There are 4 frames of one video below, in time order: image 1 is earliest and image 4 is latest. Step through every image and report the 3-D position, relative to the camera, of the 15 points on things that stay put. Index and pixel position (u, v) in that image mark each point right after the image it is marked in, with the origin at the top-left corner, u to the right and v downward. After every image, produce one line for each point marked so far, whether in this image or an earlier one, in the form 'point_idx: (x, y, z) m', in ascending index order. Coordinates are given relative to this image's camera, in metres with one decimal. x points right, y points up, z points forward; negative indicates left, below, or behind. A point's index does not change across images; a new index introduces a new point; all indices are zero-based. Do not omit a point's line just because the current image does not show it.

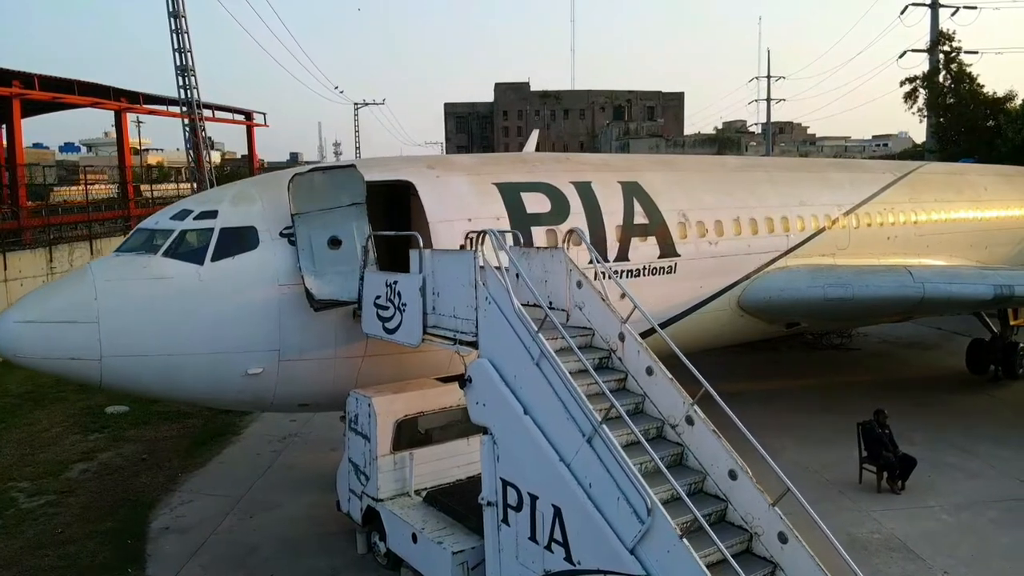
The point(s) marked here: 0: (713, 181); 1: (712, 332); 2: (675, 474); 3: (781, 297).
0: (+3.6, +1.9, +13.8) m
1: (+3.6, -0.8, +13.9) m
2: (+1.4, -1.6, +6.5) m
3: (+4.8, -0.2, +13.6) m
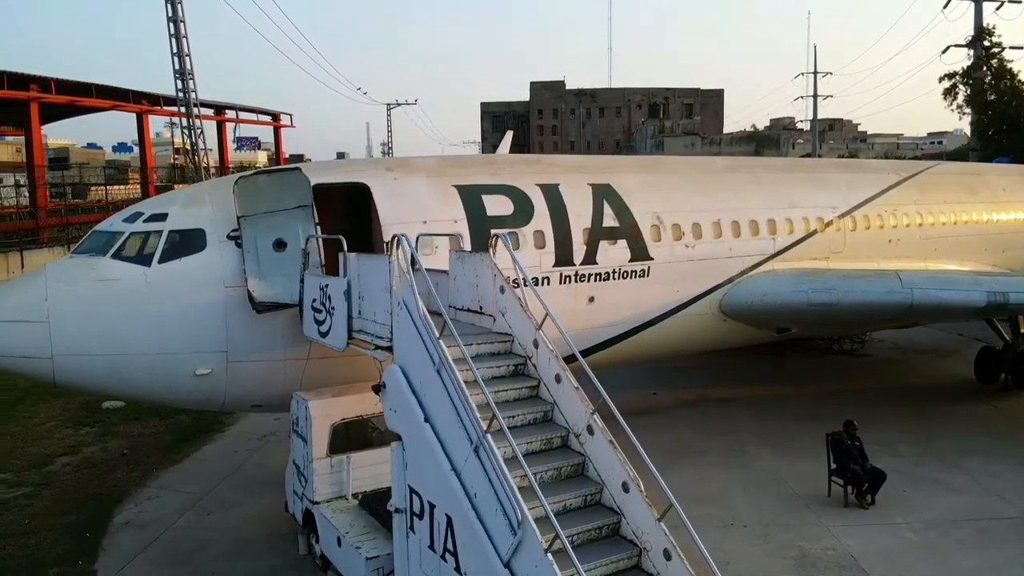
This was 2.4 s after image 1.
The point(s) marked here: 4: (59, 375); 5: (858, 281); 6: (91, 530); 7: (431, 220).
0: (+3.2, +1.9, +13.5) m
1: (+3.2, -0.9, +13.6) m
2: (+0.5, -1.6, +6.4) m
3: (+4.3, -0.2, +13.3) m
4: (-5.4, -1.0, +9.1) m
5: (+6.0, +0.1, +13.3) m
6: (-5.5, -3.2, +10.0) m
7: (-1.1, +0.9, +10.4) m
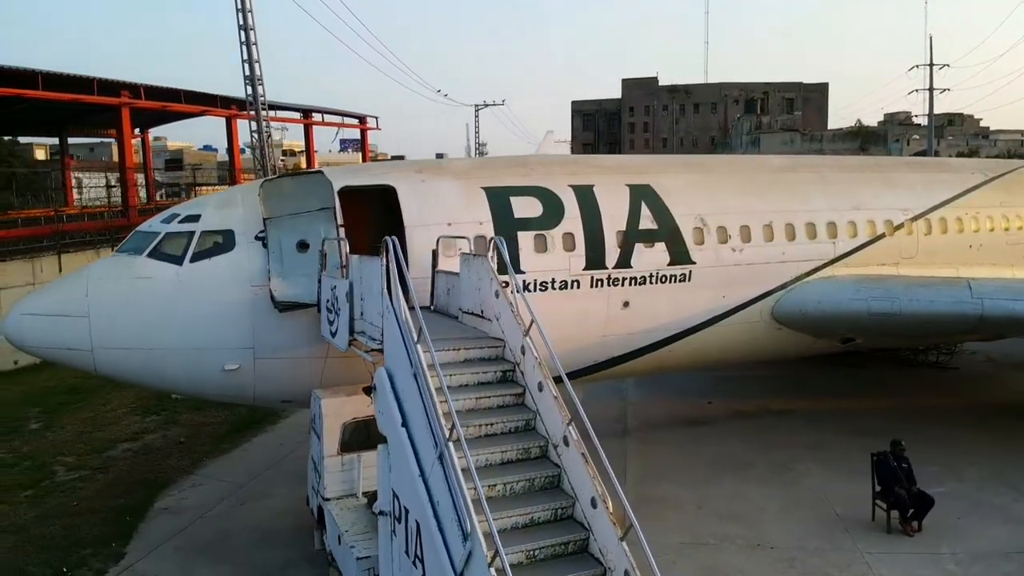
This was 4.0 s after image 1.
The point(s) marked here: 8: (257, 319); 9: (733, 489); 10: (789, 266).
0: (+4.0, +1.8, +12.9) m
1: (+3.9, -1.0, +13.0) m
2: (+0.3, -1.7, +6.2) m
3: (+5.0, -0.3, +12.5) m
4: (-5.2, -1.0, +9.7) m
5: (+6.6, 0.0, +12.4) m
6: (-5.2, -3.1, +10.6) m
7: (-0.8, +0.9, +10.4) m
8: (-3.2, -0.4, +9.7) m
9: (+3.2, -2.9, +11.1) m
10: (+4.5, +0.4, +12.6) m
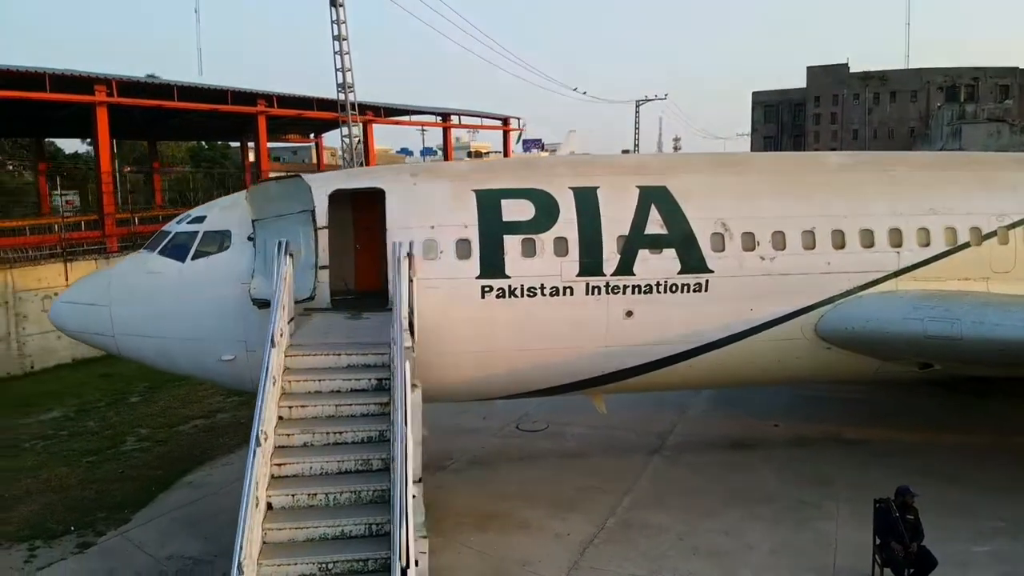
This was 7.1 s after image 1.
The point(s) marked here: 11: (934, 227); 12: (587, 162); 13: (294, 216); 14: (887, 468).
0: (+4.2, +1.6, +11.6) m
1: (+4.1, -1.1, +11.7) m
2: (-1.1, -1.8, +6.1) m
3: (+5.1, -0.6, +11.0) m
4: (-5.5, -0.9, +10.9) m
5: (+6.6, -0.3, +10.4) m
6: (-5.4, -3.0, +11.7) m
7: (-1.0, +0.8, +10.4) m
8: (-3.6, -0.4, +10.3) m
9: (+2.9, -3.1, +10.1) m
10: (+4.7, +0.1, +11.2) m
11: (+6.3, +0.9, +11.4) m
12: (+1.1, +1.9, +11.6) m
13: (-2.9, +1.0, +10.2) m
14: (+5.7, -2.8, +11.7) m
